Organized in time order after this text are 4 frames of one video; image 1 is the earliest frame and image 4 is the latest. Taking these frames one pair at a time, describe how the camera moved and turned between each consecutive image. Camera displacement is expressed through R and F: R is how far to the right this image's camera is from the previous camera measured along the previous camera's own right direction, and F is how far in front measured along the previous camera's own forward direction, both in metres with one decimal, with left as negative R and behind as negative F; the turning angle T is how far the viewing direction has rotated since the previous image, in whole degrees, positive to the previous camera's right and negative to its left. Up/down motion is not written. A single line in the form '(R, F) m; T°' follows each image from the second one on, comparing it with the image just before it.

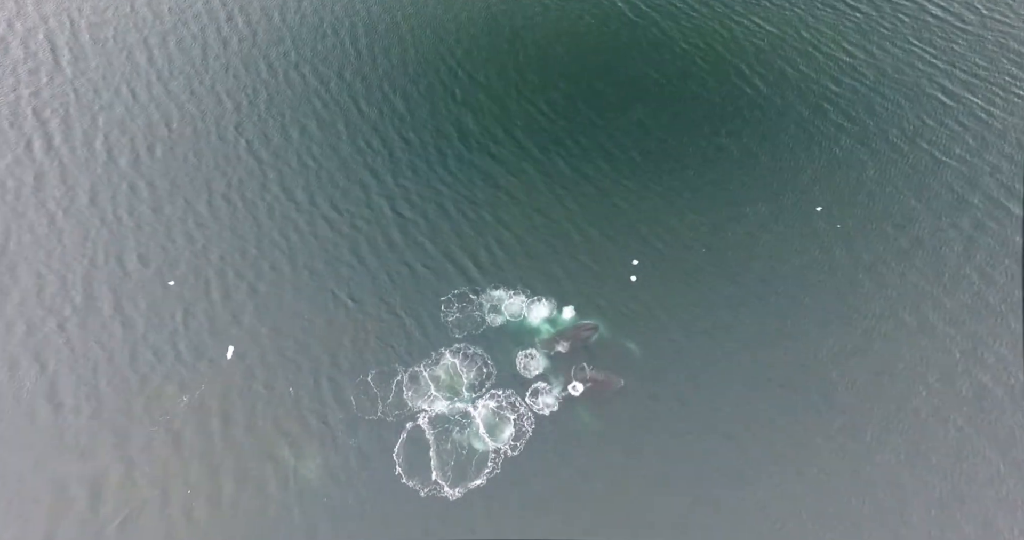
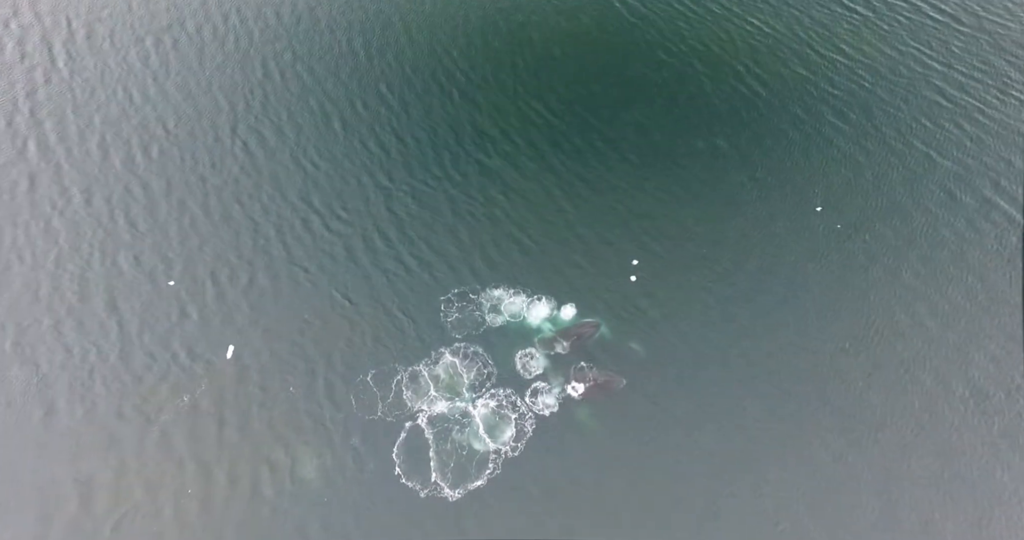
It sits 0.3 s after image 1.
(+1.2, +0.4) m; -1°
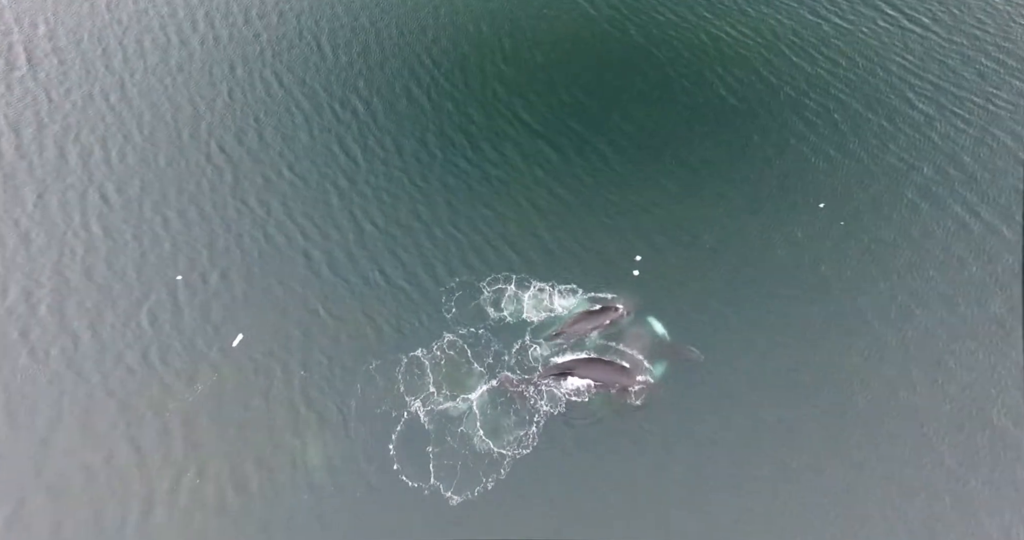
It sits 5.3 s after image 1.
(-2.7, +0.6) m; +3°
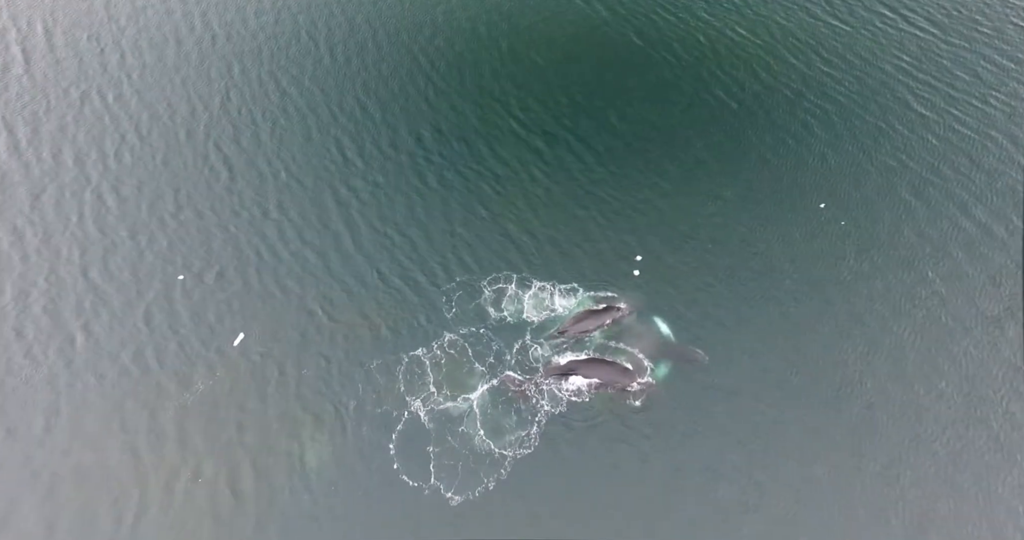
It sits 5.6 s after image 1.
(-0.3, 0.0) m; 0°
